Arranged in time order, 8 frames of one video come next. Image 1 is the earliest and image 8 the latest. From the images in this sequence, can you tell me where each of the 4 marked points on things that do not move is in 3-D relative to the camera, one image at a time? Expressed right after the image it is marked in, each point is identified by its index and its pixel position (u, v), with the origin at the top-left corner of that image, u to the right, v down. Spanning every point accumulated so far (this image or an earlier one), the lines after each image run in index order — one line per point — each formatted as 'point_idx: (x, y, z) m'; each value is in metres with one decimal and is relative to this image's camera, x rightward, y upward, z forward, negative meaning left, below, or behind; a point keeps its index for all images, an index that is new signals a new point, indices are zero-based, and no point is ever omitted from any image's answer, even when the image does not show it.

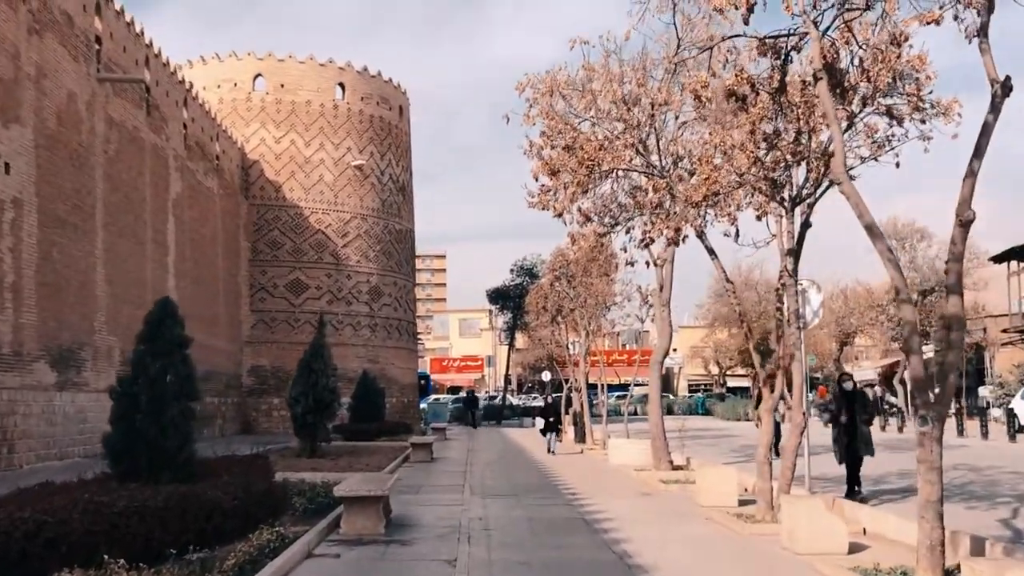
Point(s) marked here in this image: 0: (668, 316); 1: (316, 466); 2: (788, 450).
0: (+2.1, -0.4, +14.3) m
1: (-2.7, -2.5, +15.1) m
2: (+2.1, -1.2, +8.2) m
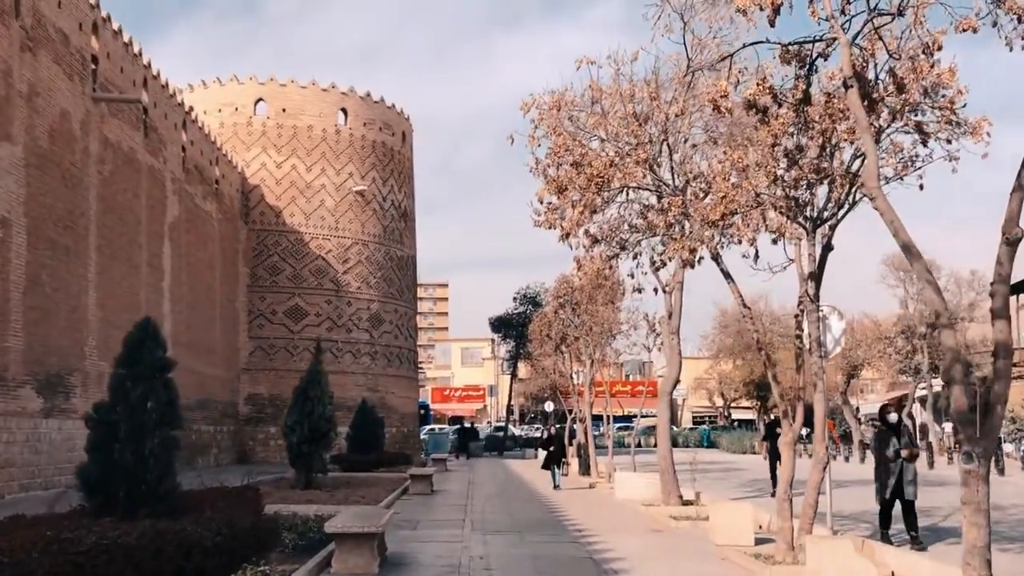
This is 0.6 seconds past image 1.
0: (+2.1, -0.7, +13.8) m
1: (-2.7, -2.8, +14.6) m
2: (+2.1, -1.4, +7.7) m
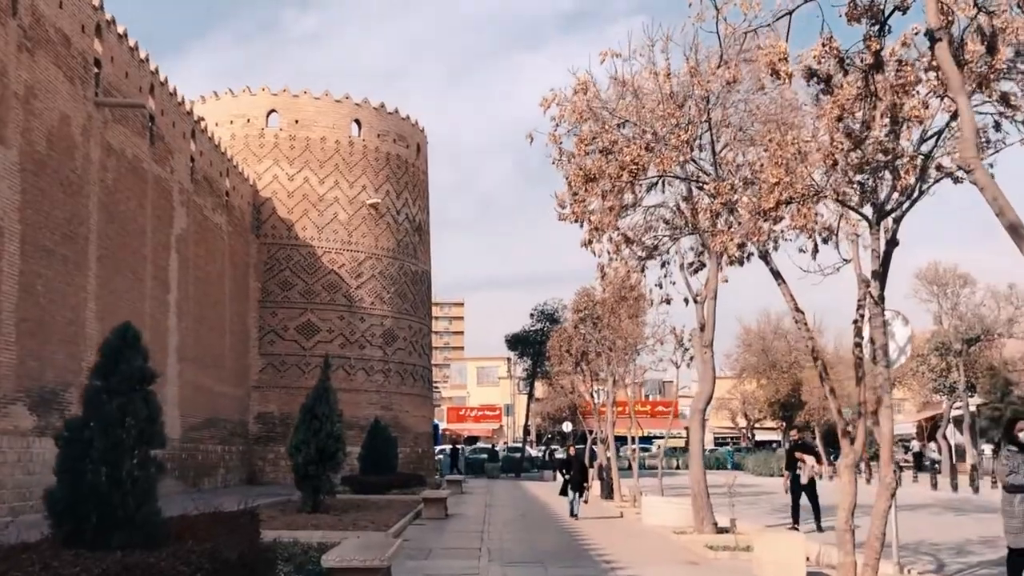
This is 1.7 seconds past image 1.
0: (+2.3, -0.8, +12.9) m
1: (-2.4, -2.9, +13.7) m
2: (+2.2, -1.4, +6.7) m
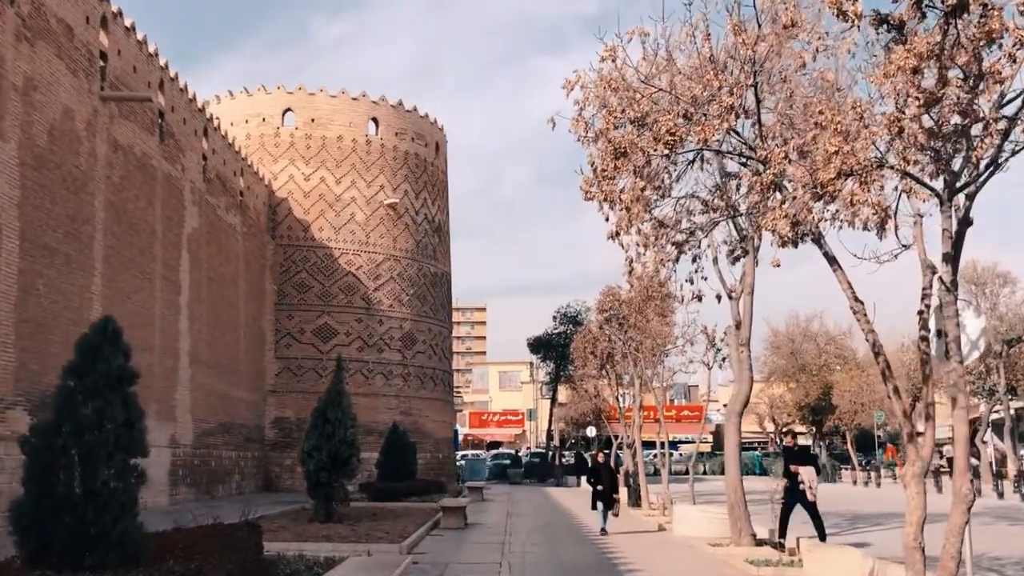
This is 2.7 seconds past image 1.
0: (+2.6, -0.8, +12.1) m
1: (-2.2, -2.9, +12.9) m
2: (+2.4, -1.3, +5.9) m
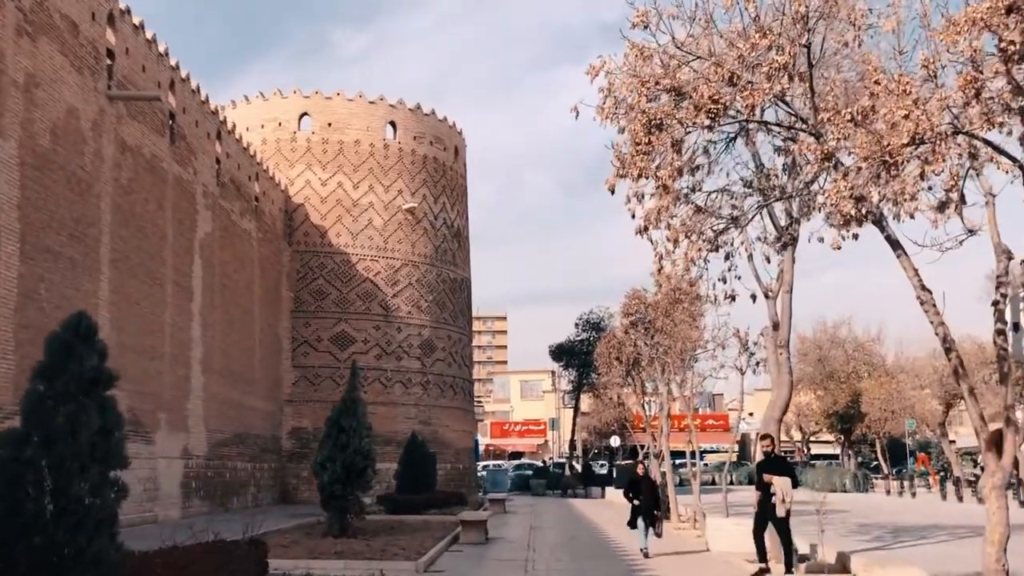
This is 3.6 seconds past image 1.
0: (+2.8, -0.7, +11.3) m
1: (-1.9, -2.9, +12.2) m
2: (+2.5, -1.2, +5.2) m
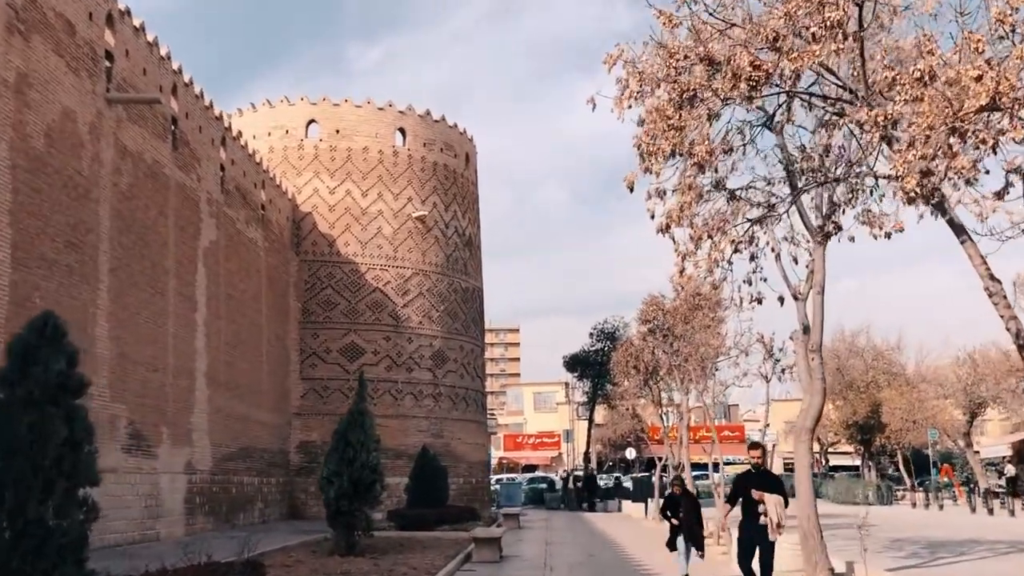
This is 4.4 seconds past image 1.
0: (+2.9, -0.8, +10.6) m
1: (-1.7, -3.0, +11.6) m
2: (+2.5, -1.2, +4.5) m
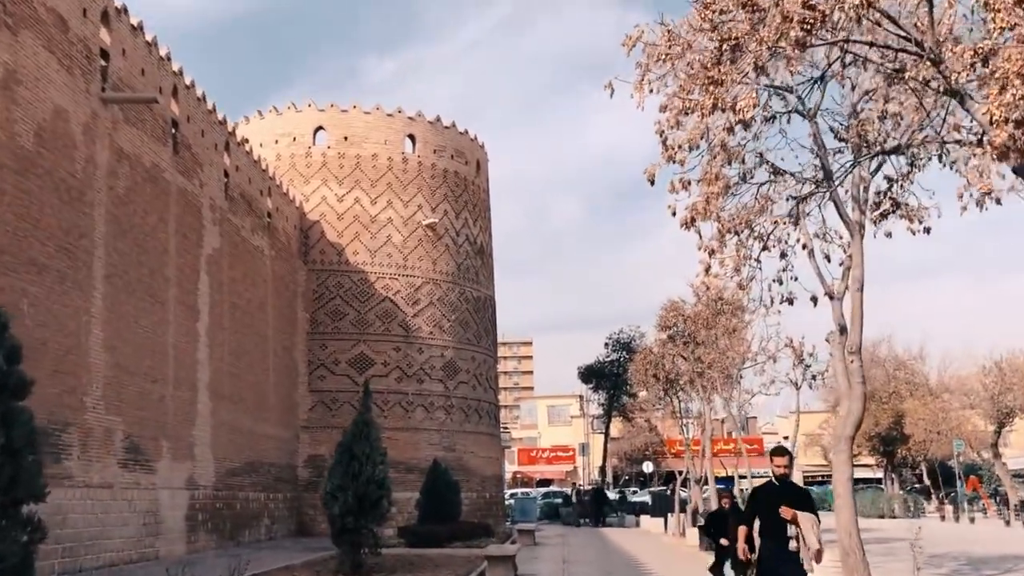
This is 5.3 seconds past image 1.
0: (+3.1, -0.7, +9.8) m
1: (-1.6, -3.0, +10.8) m
2: (+2.6, -1.1, +3.7) m
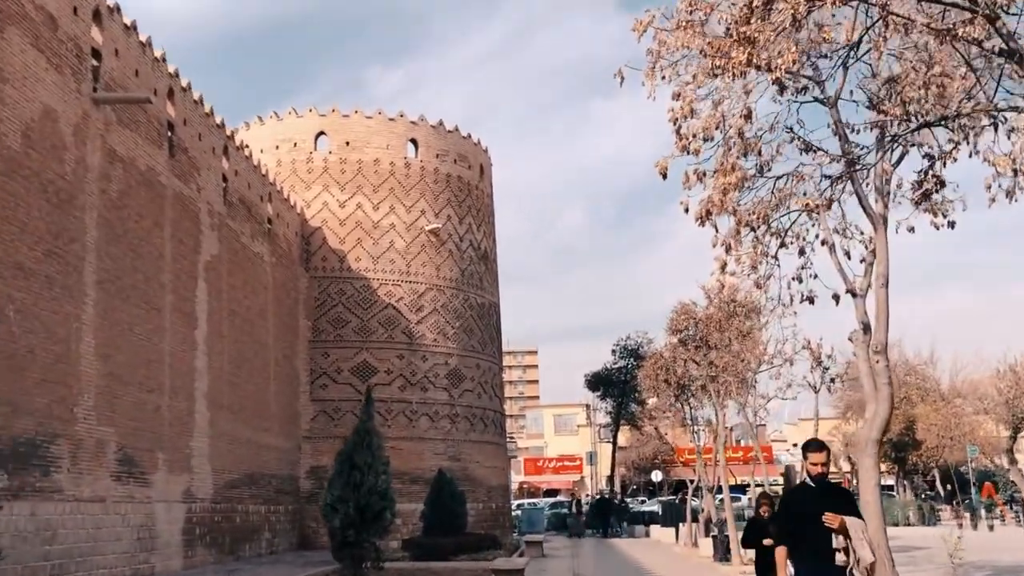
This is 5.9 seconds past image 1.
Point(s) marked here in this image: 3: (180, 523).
0: (+3.1, -0.7, +9.3) m
1: (-1.5, -3.0, +10.3) m
2: (+2.6, -1.0, +3.2) m
3: (-5.1, -3.6, +17.1) m
